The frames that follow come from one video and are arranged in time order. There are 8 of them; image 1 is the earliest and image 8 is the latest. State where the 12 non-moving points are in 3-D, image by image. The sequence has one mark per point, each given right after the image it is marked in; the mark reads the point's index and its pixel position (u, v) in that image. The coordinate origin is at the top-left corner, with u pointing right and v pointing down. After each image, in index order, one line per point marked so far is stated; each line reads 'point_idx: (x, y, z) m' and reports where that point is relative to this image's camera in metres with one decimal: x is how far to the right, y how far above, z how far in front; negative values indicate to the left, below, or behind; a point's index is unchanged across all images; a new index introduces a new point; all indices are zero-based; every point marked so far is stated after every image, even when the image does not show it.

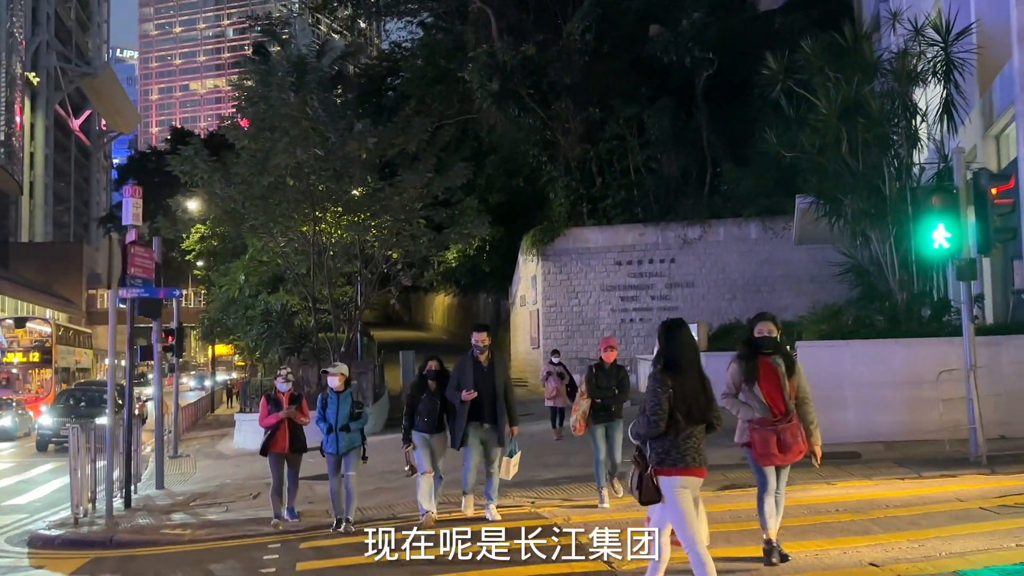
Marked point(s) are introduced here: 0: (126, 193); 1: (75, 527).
0: (-4.5, +1.1, +11.0) m
1: (-4.4, -2.4, +9.4) m
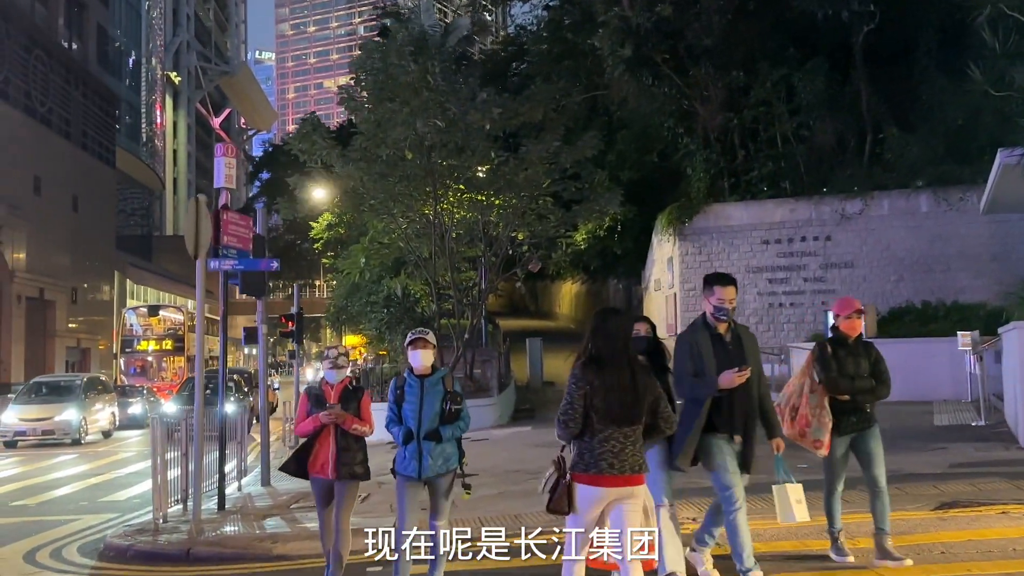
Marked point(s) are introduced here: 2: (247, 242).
0: (-3.0, +1.4, +9.7) m
1: (-3.1, -2.1, +8.2) m
2: (-2.8, +0.5, +10.0) m
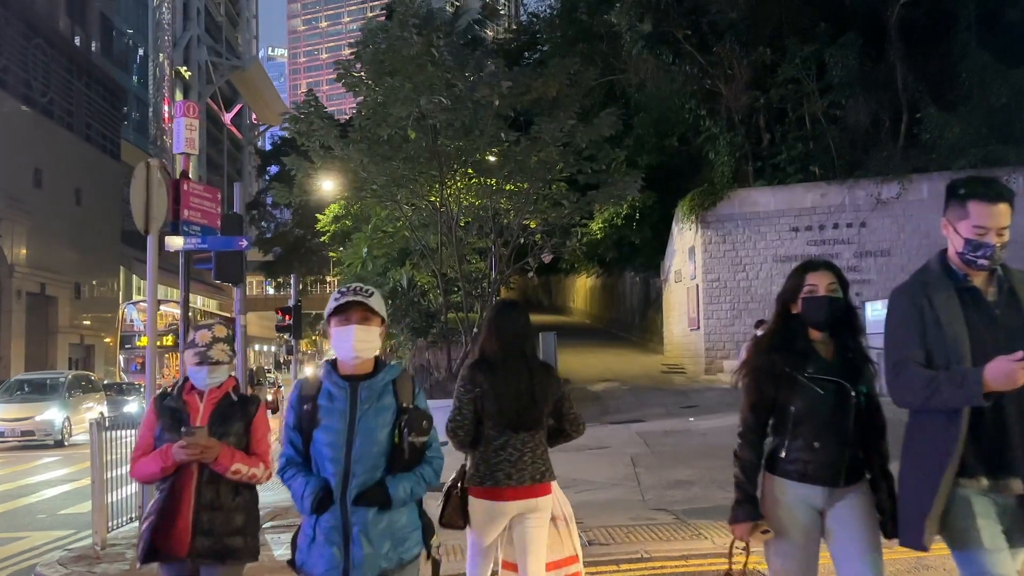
0: (-2.9, +1.5, +8.3) m
1: (-3.0, -2.0, +6.8) m
2: (-2.7, +0.7, +8.6) m
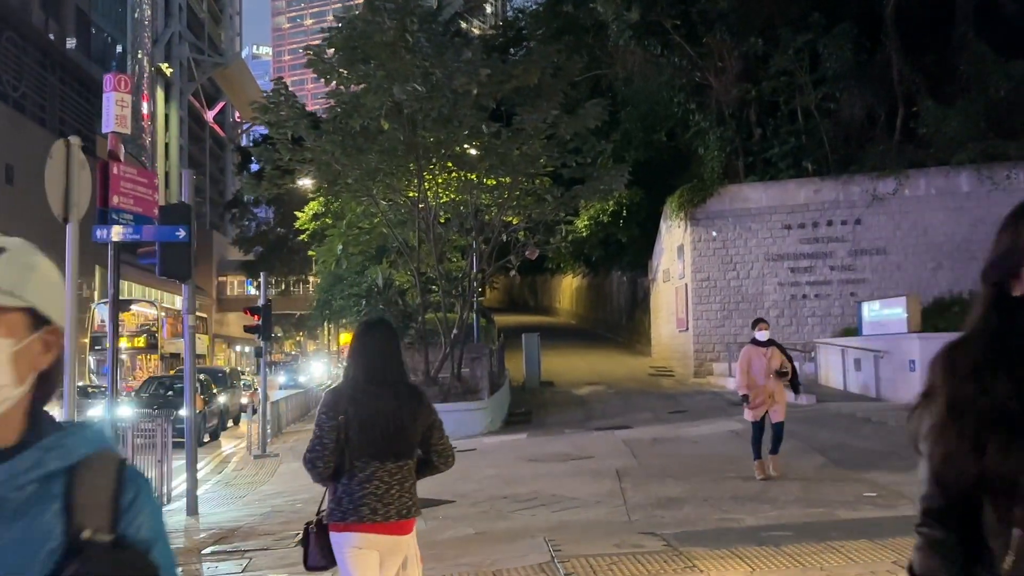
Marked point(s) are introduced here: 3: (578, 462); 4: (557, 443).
0: (-3.1, +1.6, +7.4) m
1: (-3.2, -2.0, +5.9) m
2: (-2.9, +0.7, +7.7) m
3: (+0.7, -2.0, +11.0) m
4: (+0.6, -2.3, +13.9) m
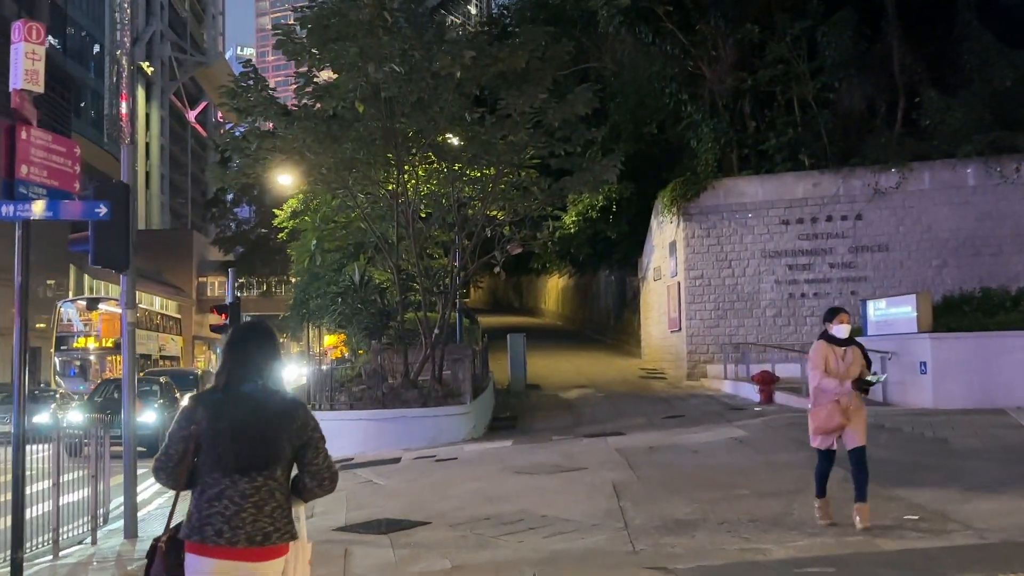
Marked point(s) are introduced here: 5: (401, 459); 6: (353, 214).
0: (-3.2, +1.7, +6.3) m
1: (-3.3, -1.9, +4.7) m
2: (-3.1, +0.8, +6.6) m
3: (+0.6, -2.0, +9.9) m
4: (+0.4, -2.2, +12.8) m
5: (-1.7, -2.6, +14.1) m
6: (-3.2, +1.5, +18.9) m
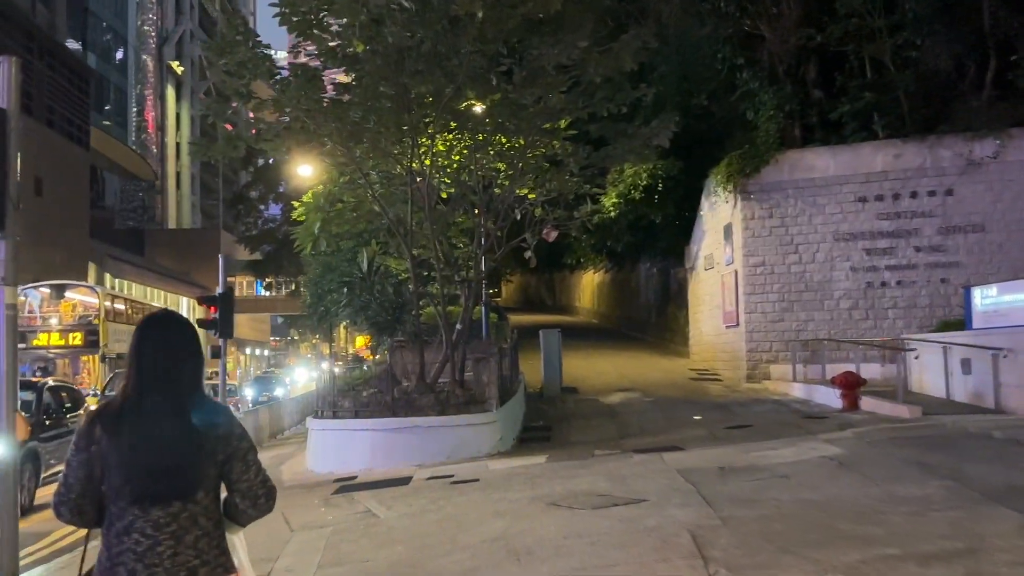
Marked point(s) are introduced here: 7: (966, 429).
0: (-3.1, +1.9, +3.8) m
1: (-3.2, -1.7, +2.3) m
2: (-2.9, +1.0, +4.2) m
3: (+0.8, -1.7, +7.3) m
4: (+0.8, -2.0, +10.3) m
5: (-1.3, -2.4, +11.7) m
6: (-2.6, +1.7, +16.4) m
7: (+5.4, -1.7, +11.2) m
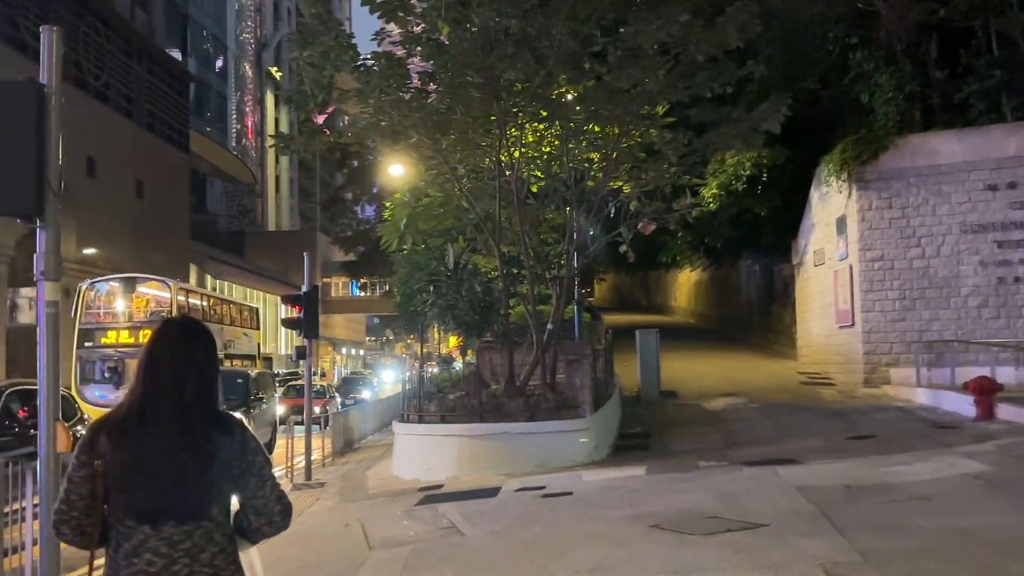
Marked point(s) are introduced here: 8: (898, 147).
0: (-2.8, +1.9, +3.2) m
1: (-3.0, -1.6, +1.7) m
2: (-2.6, +1.0, +3.5) m
3: (+1.5, -1.7, +6.3) m
4: (+1.7, -2.0, +9.3) m
5: (-0.2, -2.3, +10.9) m
6: (-1.1, +1.7, +15.7) m
7: (+6.4, -1.6, +9.8) m
8: (+6.8, +2.5, +16.7) m
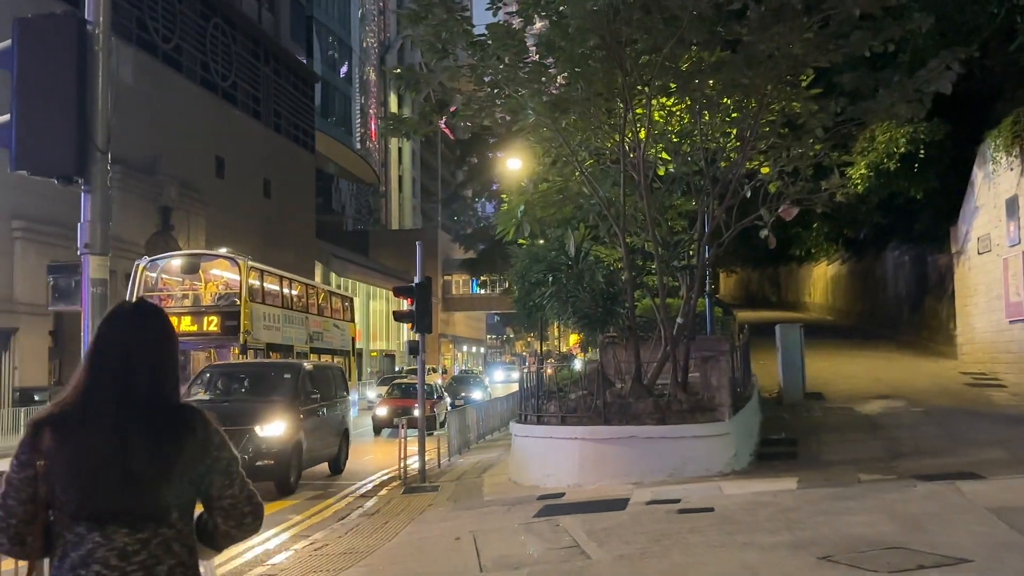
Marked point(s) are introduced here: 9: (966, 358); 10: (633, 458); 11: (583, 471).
0: (-2.4, +2.0, +2.4) m
1: (-2.9, -1.5, +1.0) m
2: (-2.2, +1.1, +2.7) m
3: (+2.2, -1.6, +5.0) m
4: (+2.9, -1.8, +7.8) m
5: (+1.2, -2.2, +9.6) m
6: (+0.9, +1.8, +14.6) m
7: (+7.5, -1.5, +7.7) m
8: (+8.8, +2.7, +14.5) m
9: (+8.8, -1.4, +18.5) m
10: (+1.5, -2.0, +11.2) m
11: (+0.9, -2.2, +11.4) m
